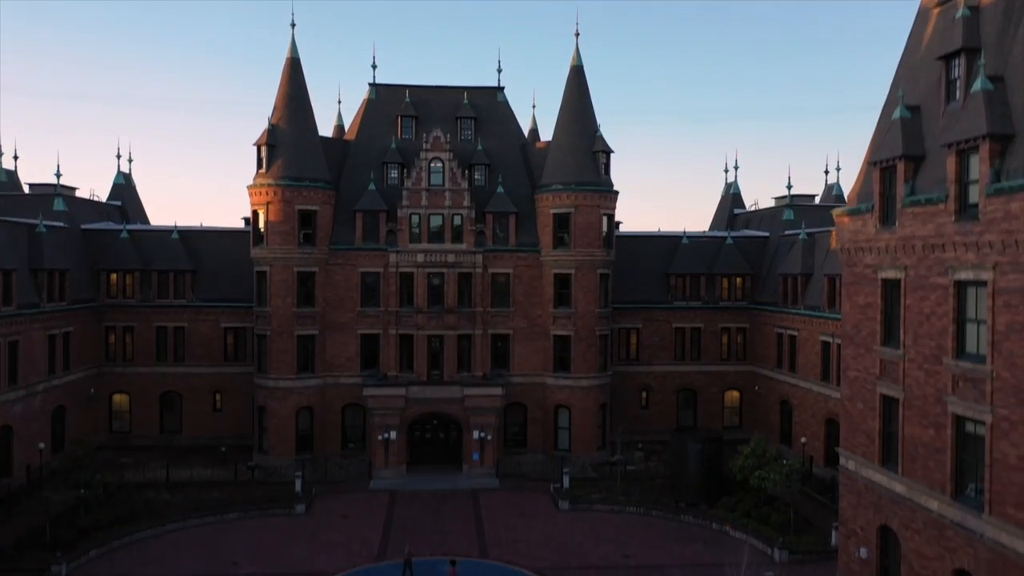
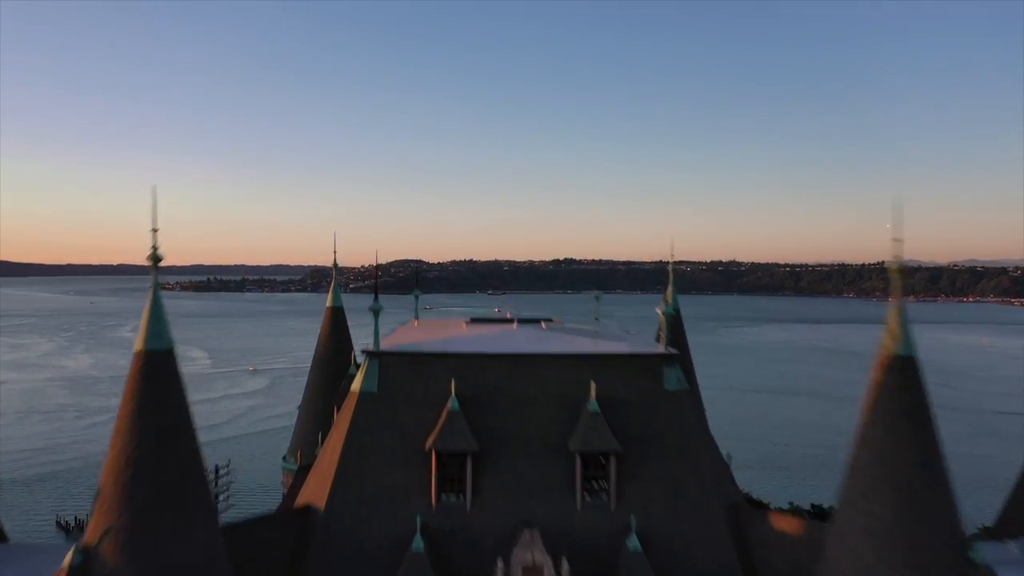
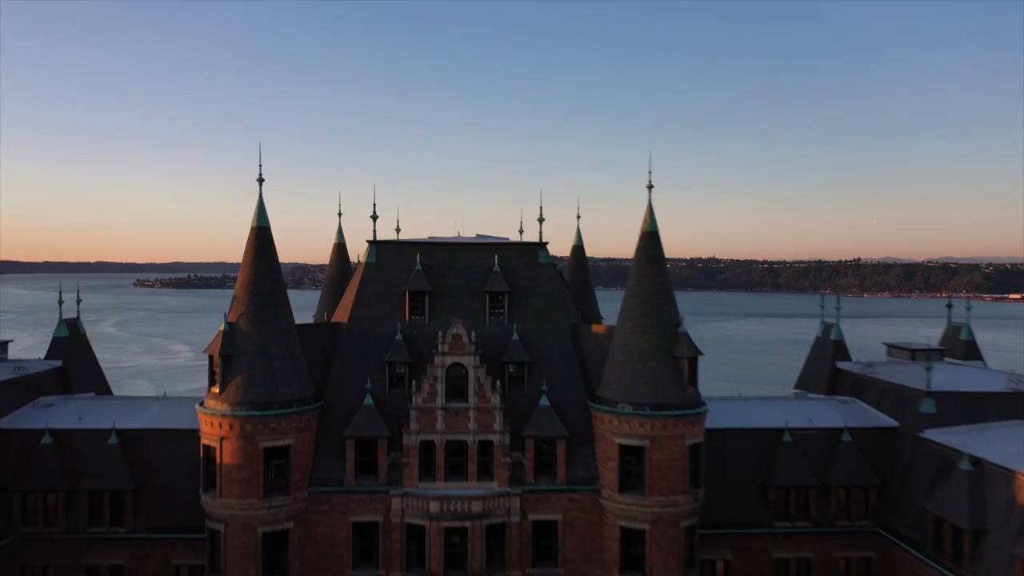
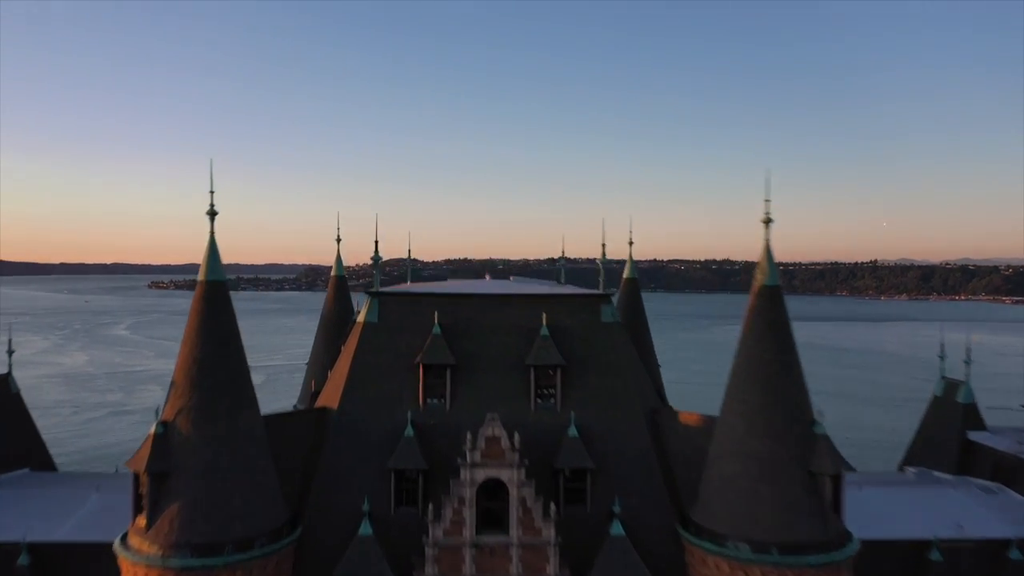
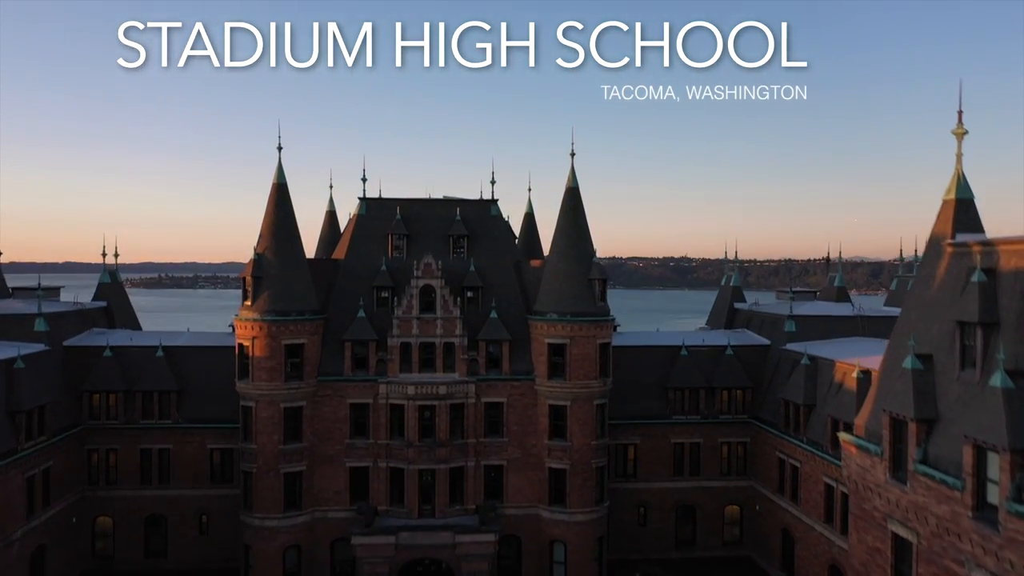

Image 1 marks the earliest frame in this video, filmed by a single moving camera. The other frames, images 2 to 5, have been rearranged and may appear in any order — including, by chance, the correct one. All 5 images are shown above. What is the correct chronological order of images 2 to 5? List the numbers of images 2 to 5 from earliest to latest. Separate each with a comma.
5, 3, 4, 2
